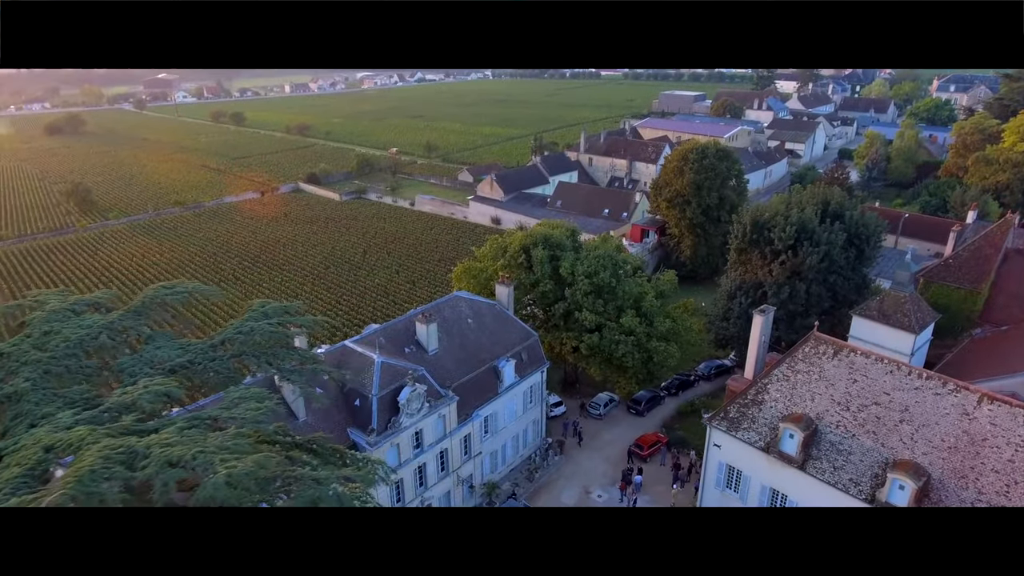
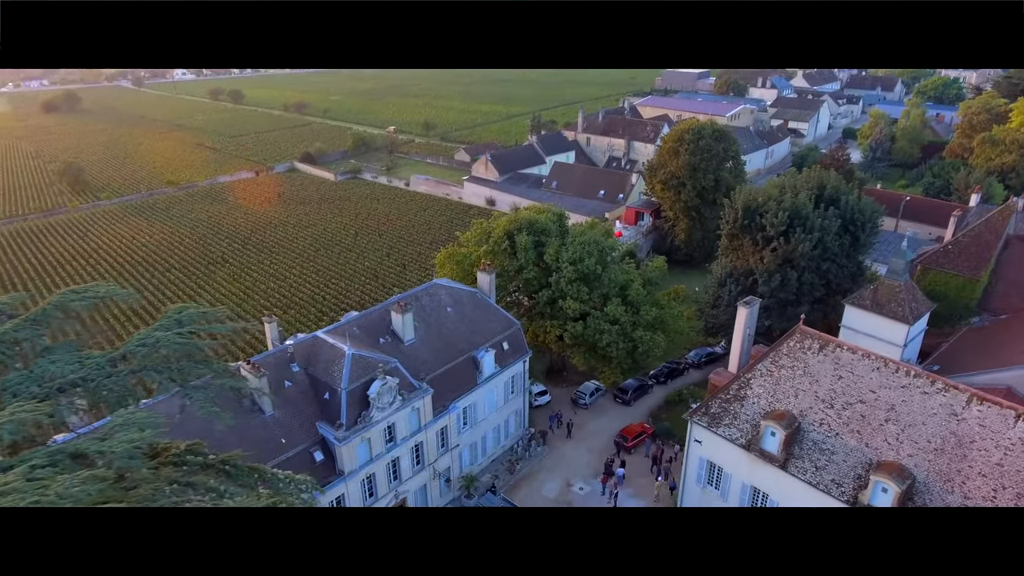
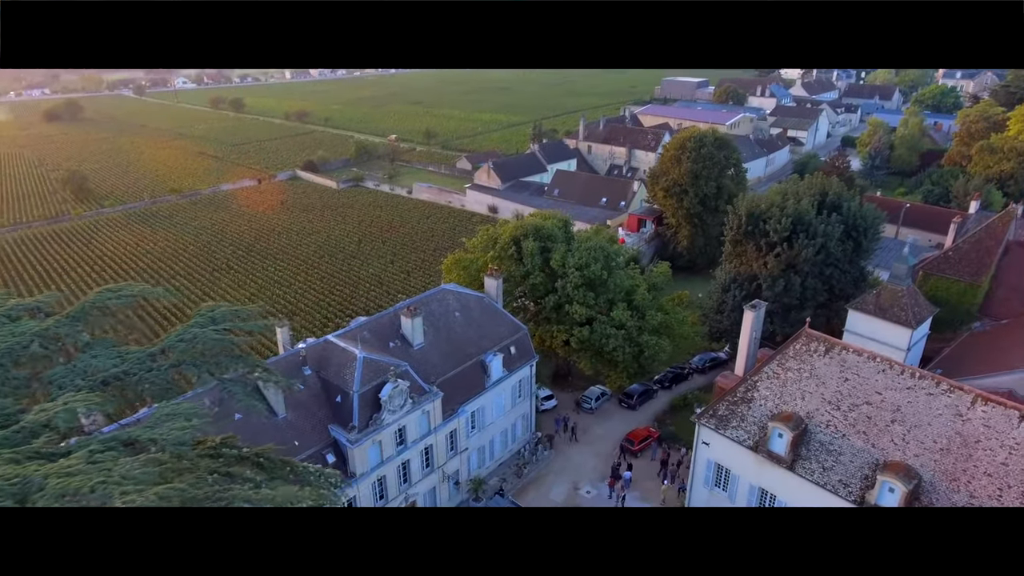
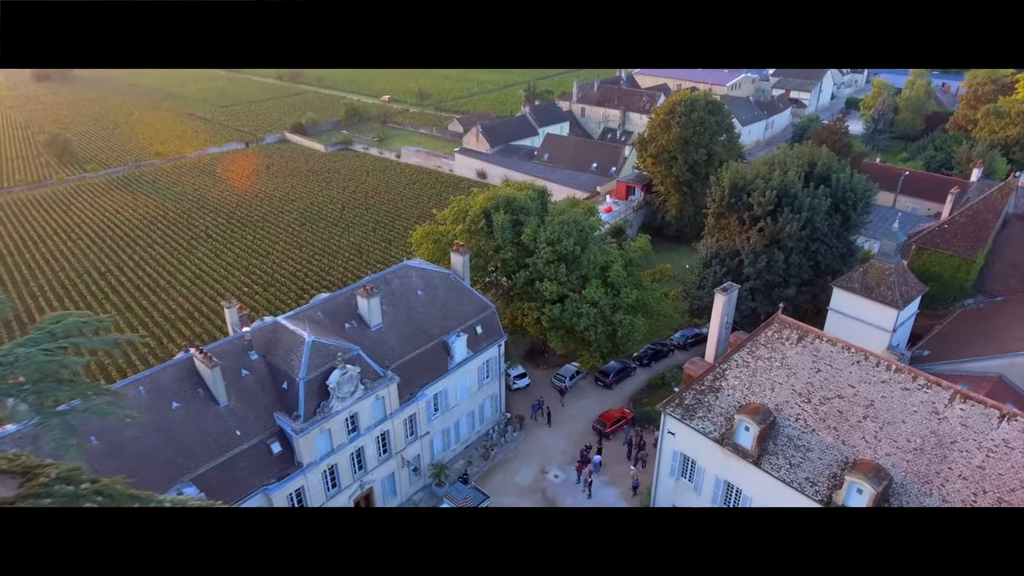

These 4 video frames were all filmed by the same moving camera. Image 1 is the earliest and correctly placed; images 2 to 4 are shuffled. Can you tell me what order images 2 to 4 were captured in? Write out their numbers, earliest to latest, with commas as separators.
3, 2, 4
